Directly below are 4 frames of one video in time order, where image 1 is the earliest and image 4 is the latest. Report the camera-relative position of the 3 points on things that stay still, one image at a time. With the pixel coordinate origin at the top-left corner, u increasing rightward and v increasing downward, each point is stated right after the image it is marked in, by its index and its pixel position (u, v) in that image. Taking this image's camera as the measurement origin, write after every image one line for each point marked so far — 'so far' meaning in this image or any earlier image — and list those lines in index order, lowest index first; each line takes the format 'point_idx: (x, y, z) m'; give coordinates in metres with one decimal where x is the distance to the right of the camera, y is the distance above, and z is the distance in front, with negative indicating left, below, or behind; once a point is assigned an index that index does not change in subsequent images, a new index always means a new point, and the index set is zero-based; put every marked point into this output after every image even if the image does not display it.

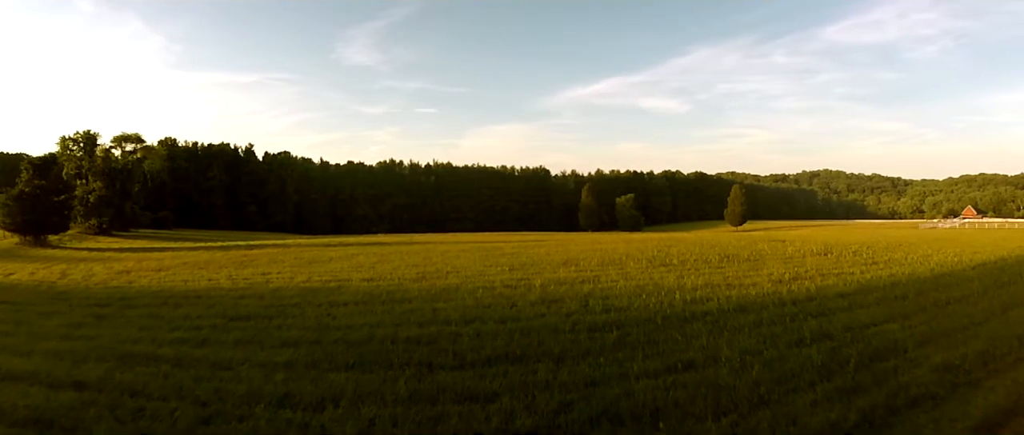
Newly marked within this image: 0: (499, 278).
0: (-0.3, -1.7, +19.0) m
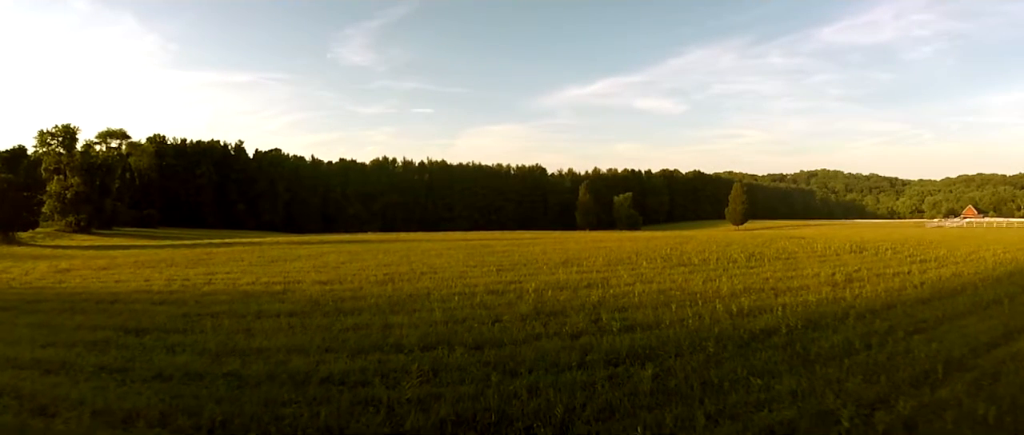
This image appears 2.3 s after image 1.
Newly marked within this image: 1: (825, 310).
0: (-0.6, -1.5, +15.1) m
1: (+5.5, -1.6, +11.8) m
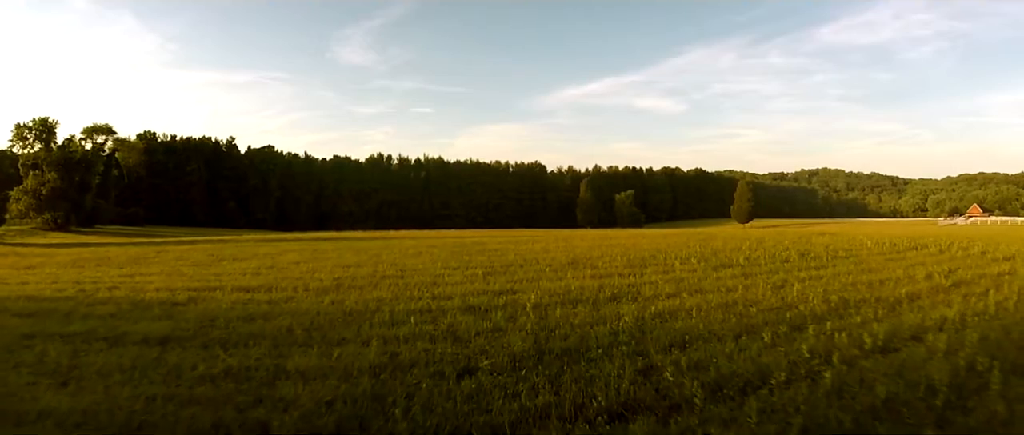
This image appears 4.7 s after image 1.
0: (-0.8, -1.2, +10.7) m
1: (+5.4, -1.3, +7.3) m
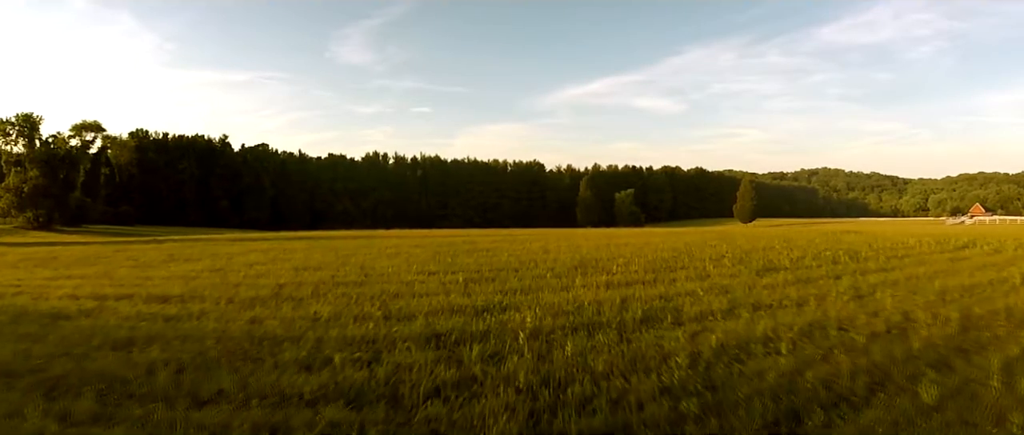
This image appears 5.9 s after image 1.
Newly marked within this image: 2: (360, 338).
0: (-0.9, -1.0, +7.8) m
1: (+5.3, -1.2, +4.5) m
2: (-1.4, -1.1, +5.8) m
